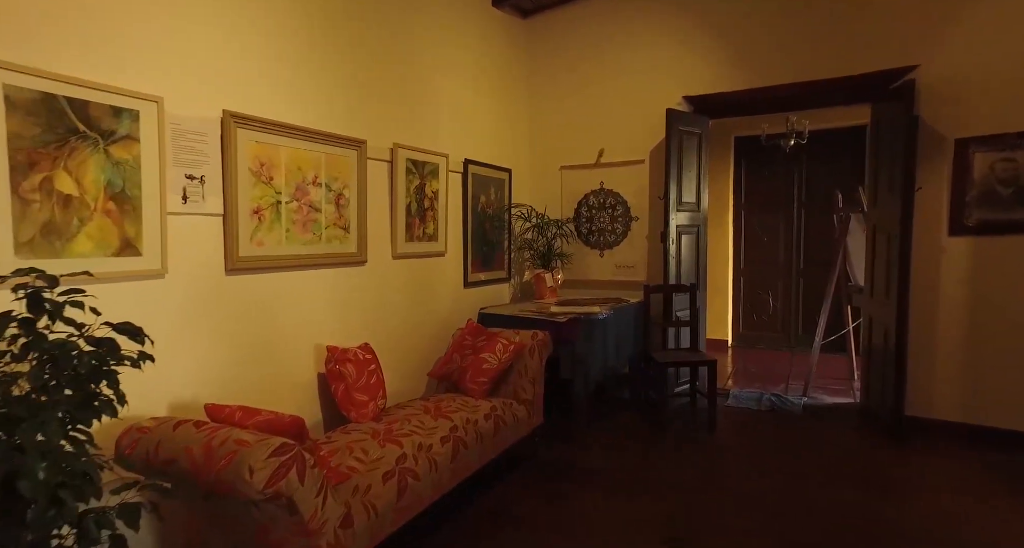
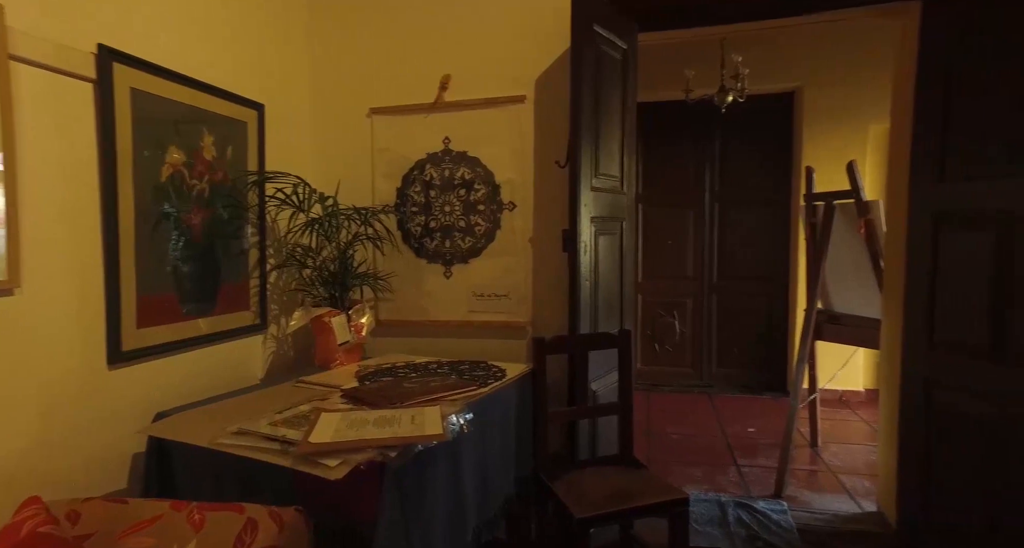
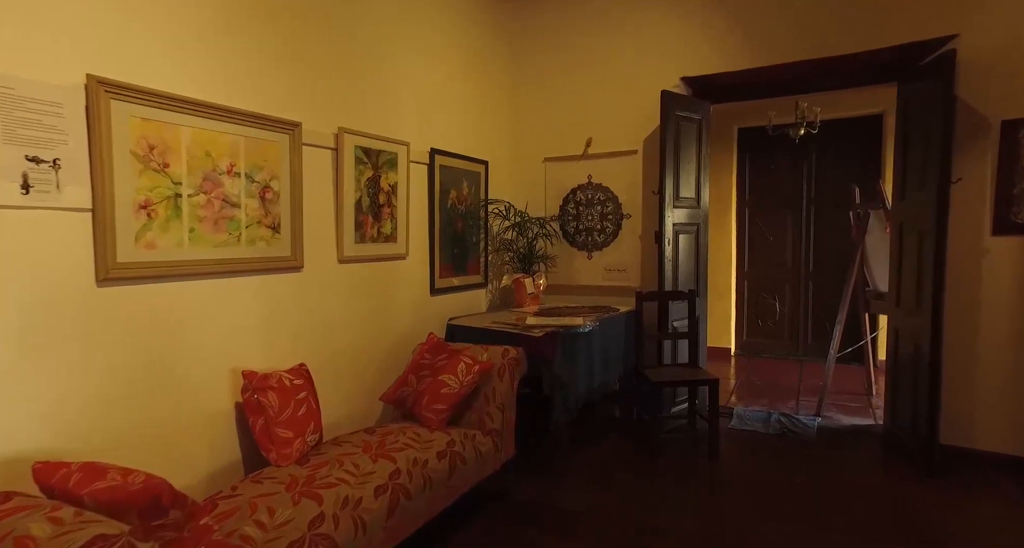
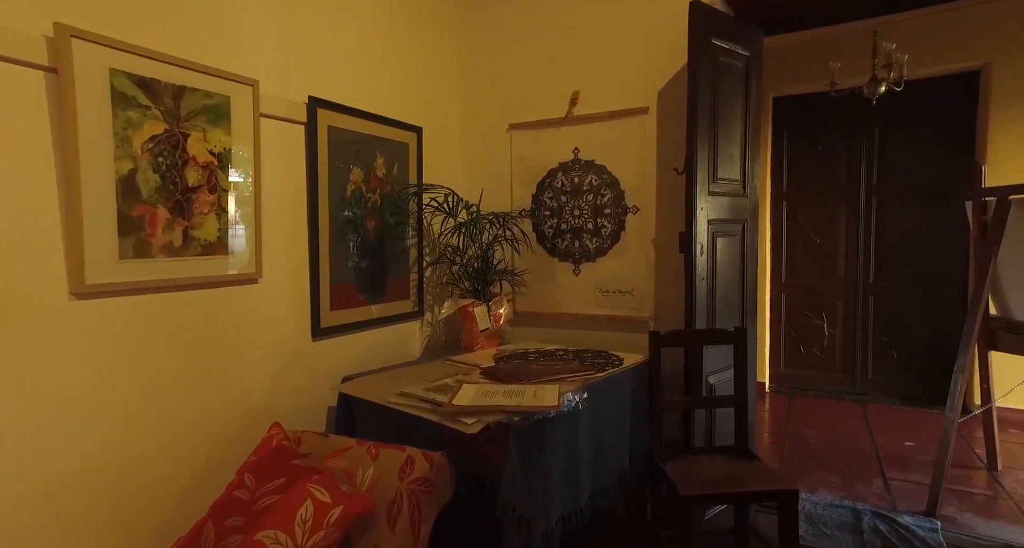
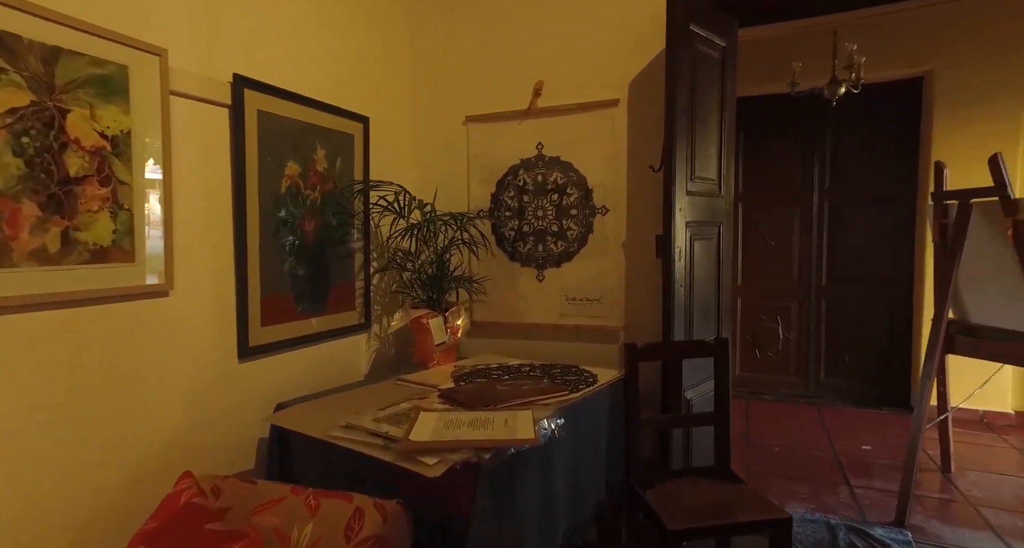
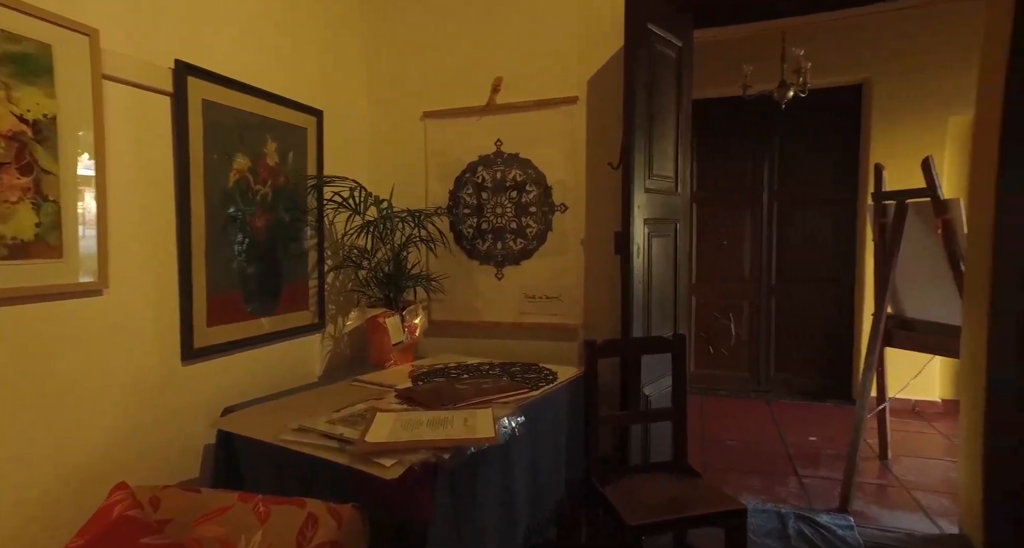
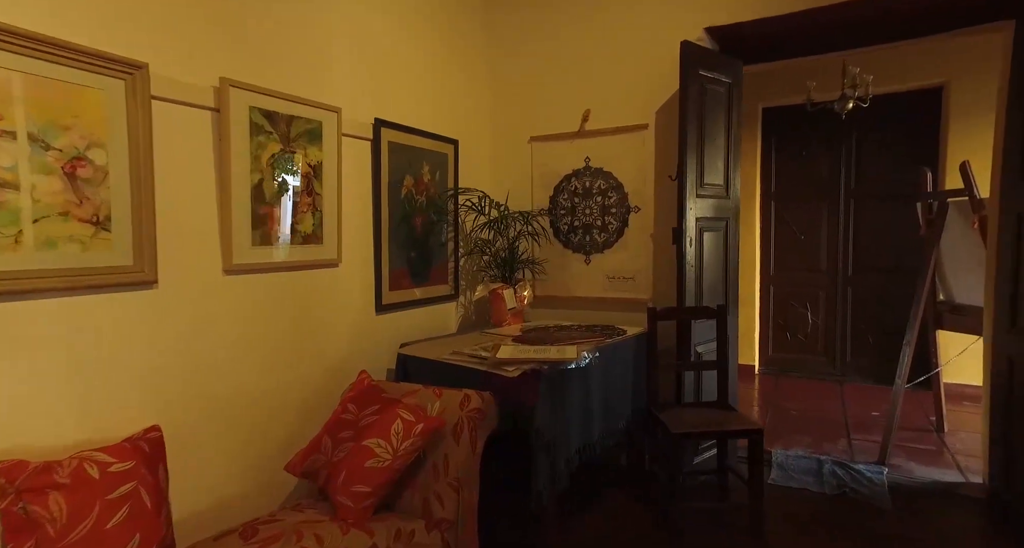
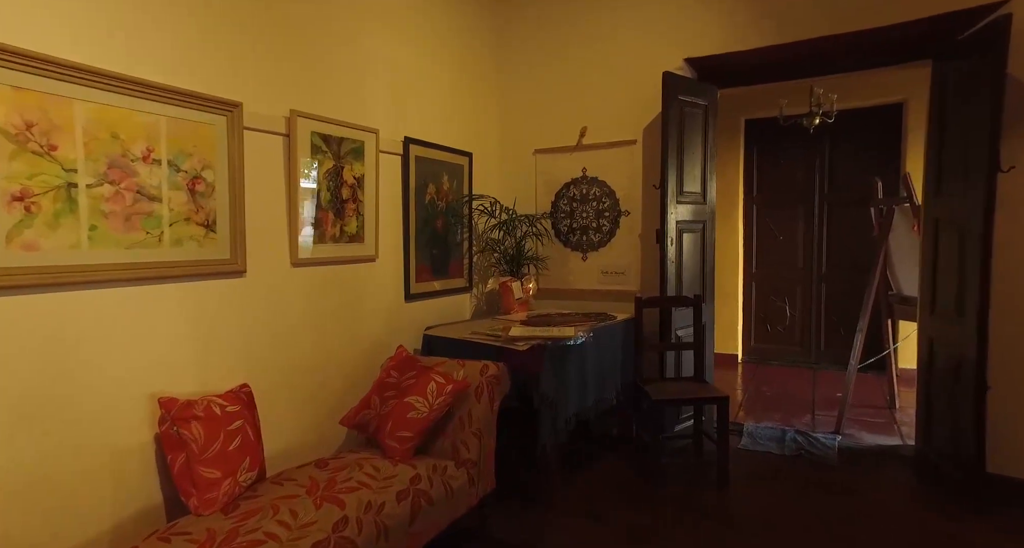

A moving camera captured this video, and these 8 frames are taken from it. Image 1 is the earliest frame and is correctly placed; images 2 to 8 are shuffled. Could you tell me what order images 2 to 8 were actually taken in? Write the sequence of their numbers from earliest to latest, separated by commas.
3, 8, 7, 4, 5, 6, 2
